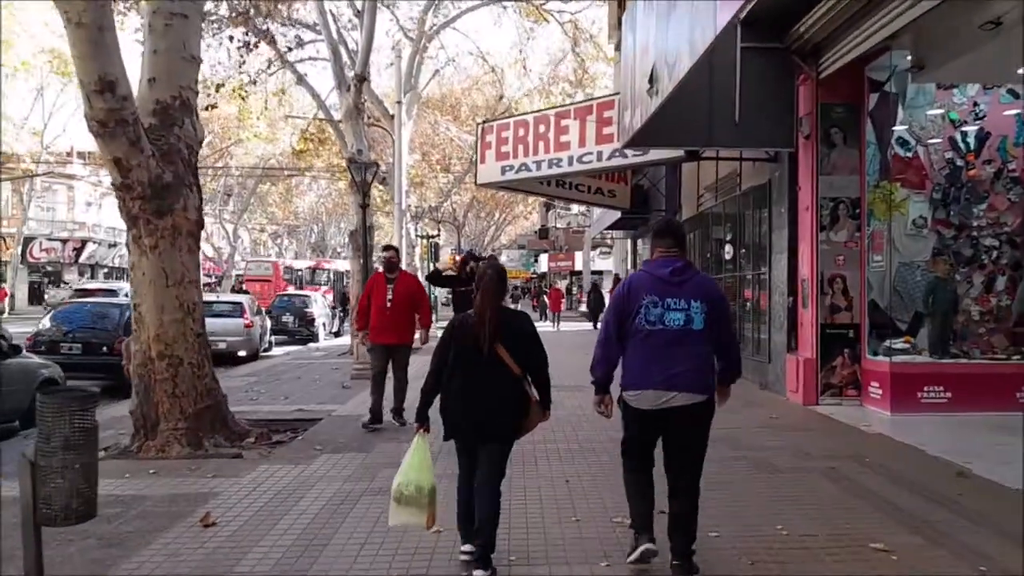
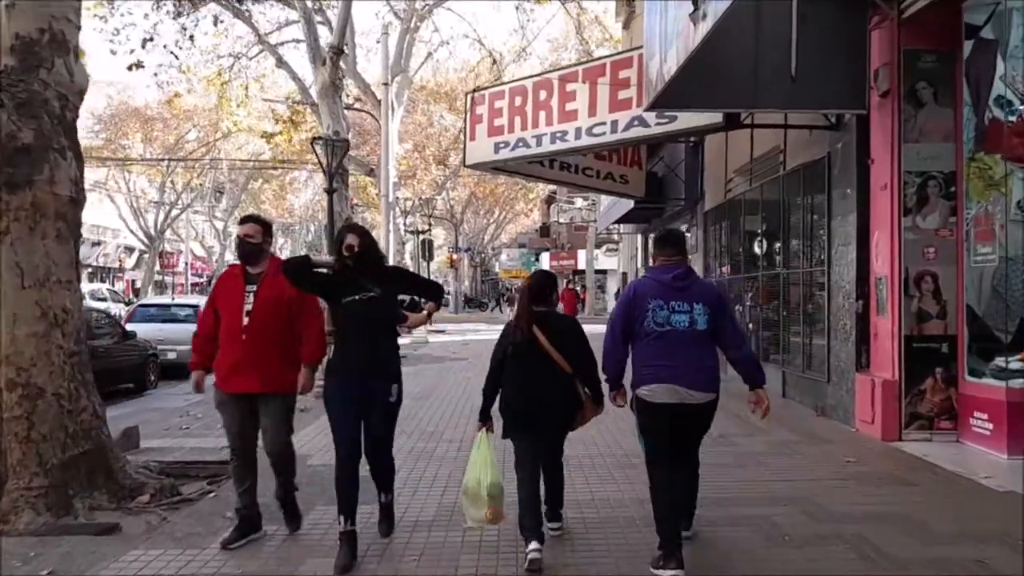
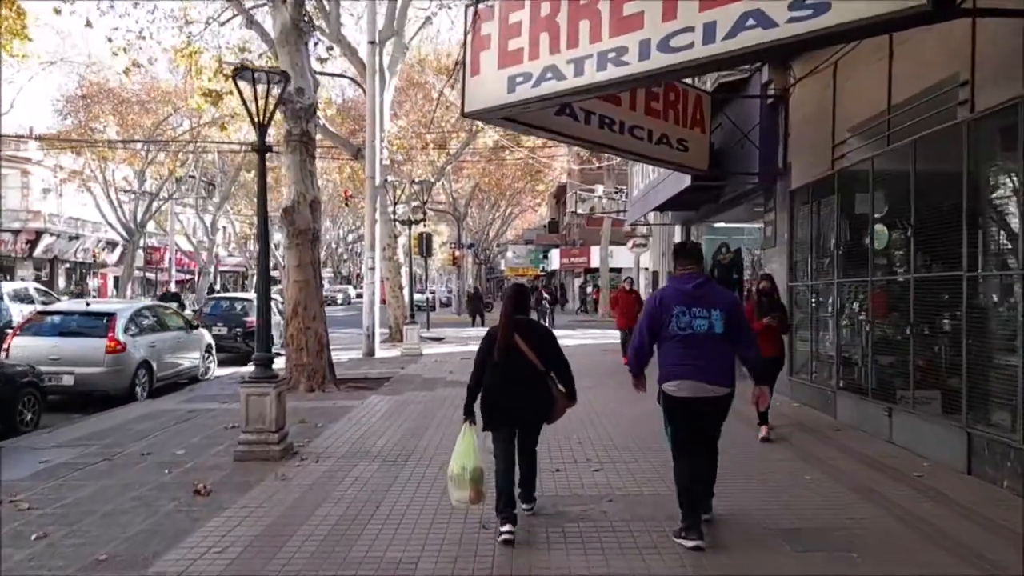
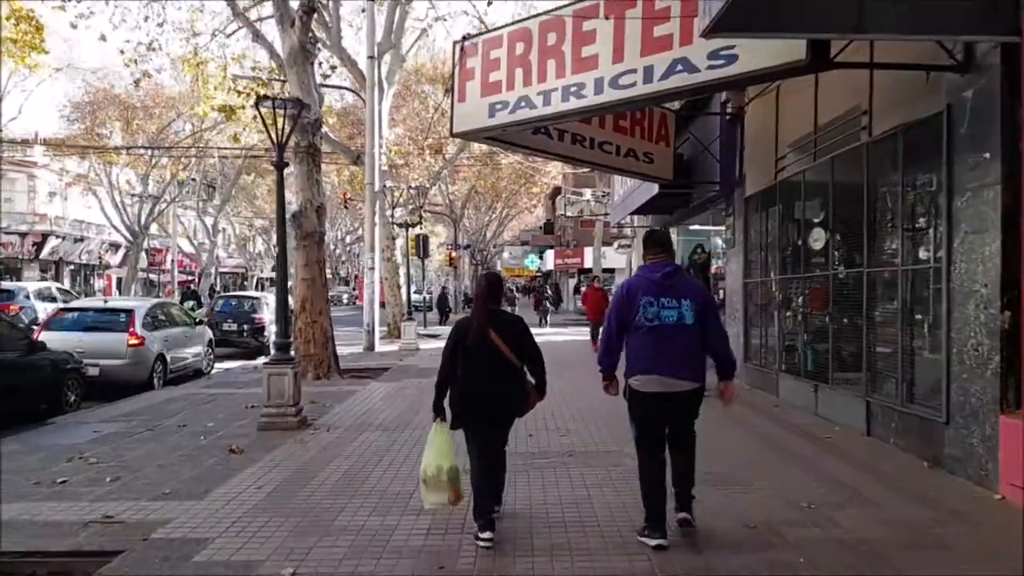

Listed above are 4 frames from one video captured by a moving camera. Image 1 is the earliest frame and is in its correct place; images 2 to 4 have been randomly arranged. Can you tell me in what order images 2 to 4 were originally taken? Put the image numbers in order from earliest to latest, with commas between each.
2, 4, 3
